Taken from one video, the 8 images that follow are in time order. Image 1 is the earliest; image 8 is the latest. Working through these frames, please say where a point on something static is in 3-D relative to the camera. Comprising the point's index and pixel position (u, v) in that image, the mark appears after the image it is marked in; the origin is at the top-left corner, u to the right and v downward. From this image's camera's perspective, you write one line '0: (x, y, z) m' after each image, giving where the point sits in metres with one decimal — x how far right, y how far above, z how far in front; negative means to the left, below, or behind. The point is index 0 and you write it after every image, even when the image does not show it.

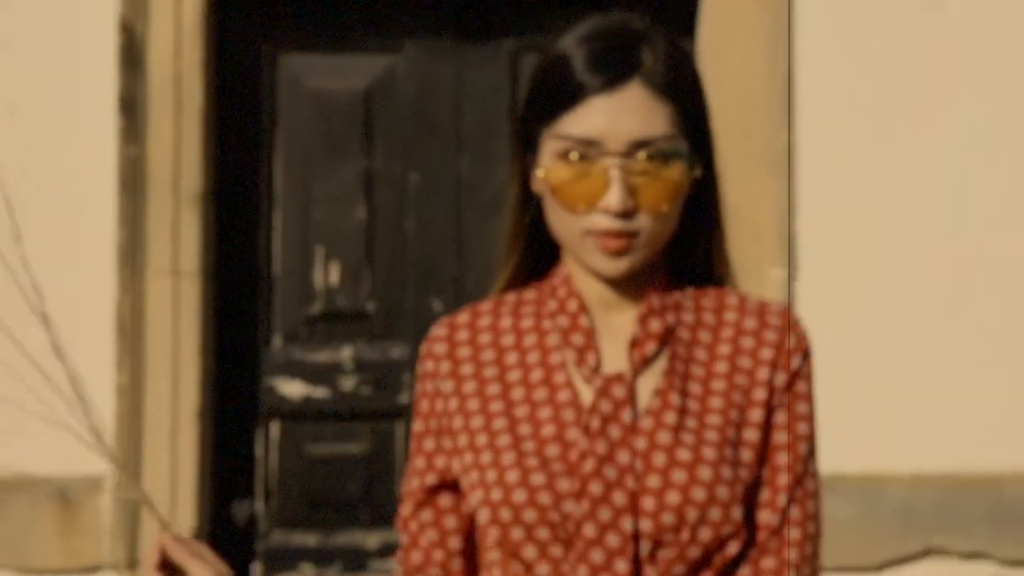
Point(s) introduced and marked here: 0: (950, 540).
0: (+0.7, -0.4, +3.1) m
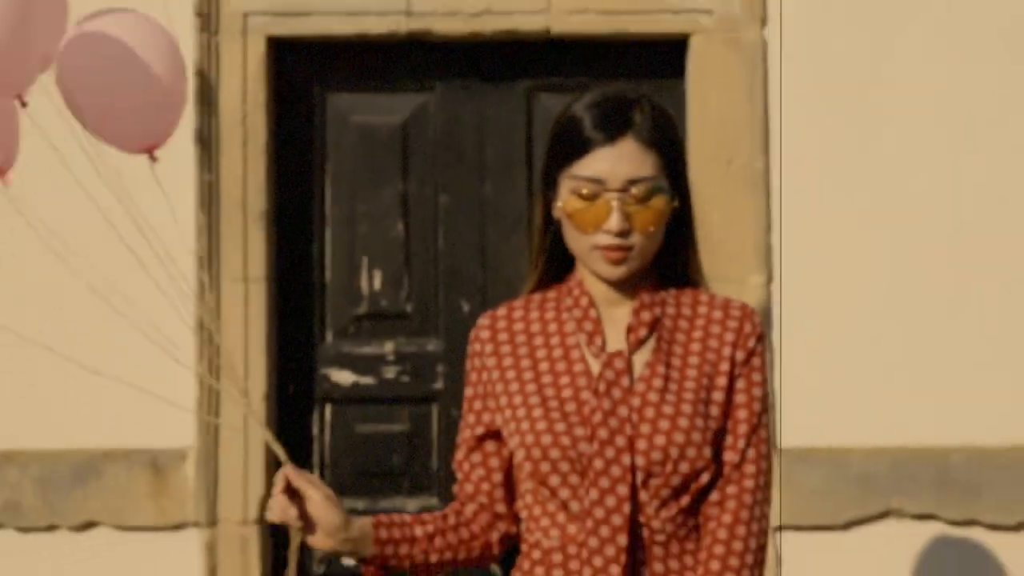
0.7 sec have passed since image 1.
0: (+0.8, -0.4, +3.7) m
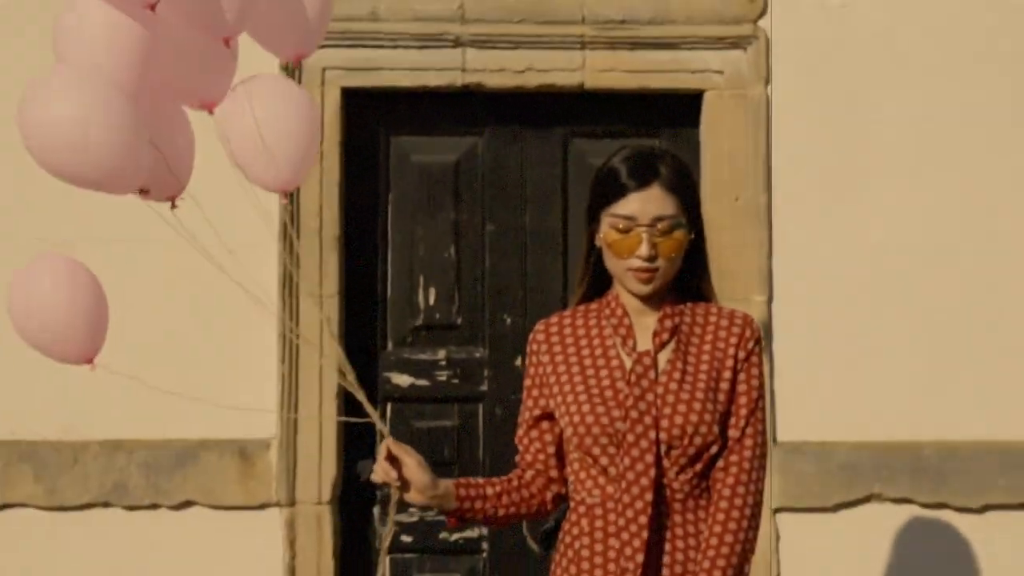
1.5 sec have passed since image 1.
0: (+0.9, -0.5, +4.3) m
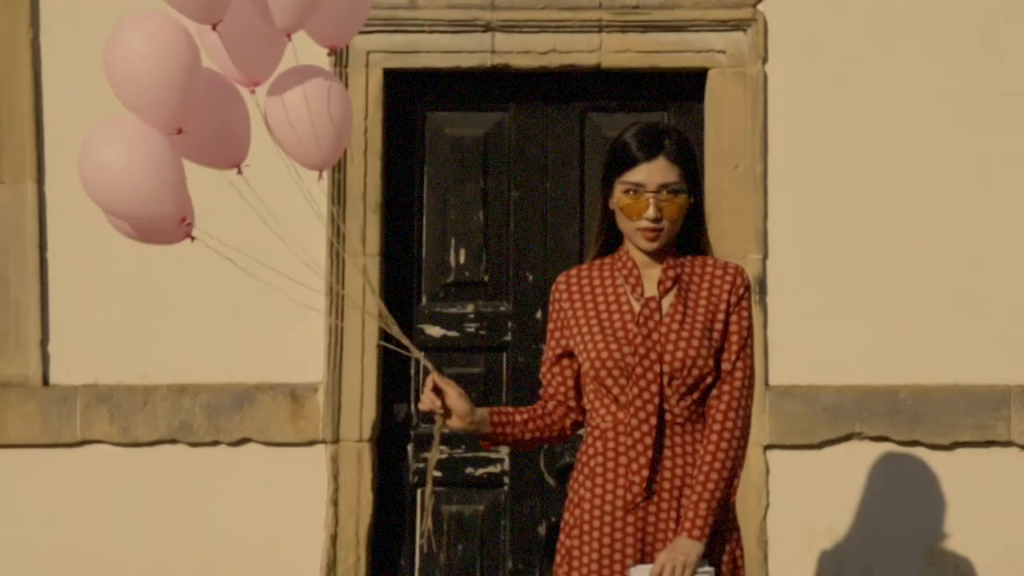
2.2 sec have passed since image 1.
0: (+0.9, -0.4, +4.8) m
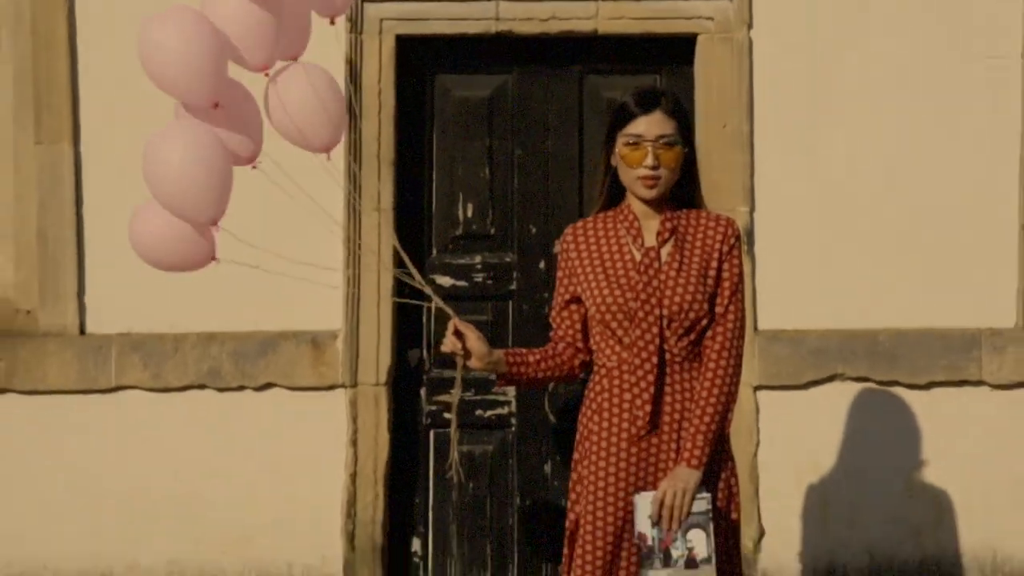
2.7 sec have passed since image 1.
0: (+0.9, -0.2, +5.2) m
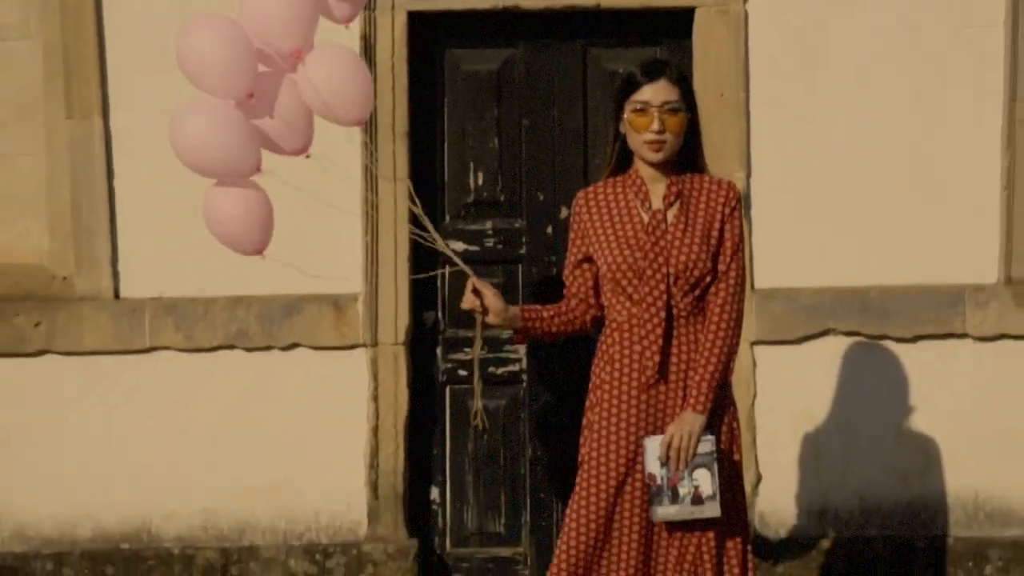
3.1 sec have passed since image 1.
0: (+1.0, -0.1, +5.5) m
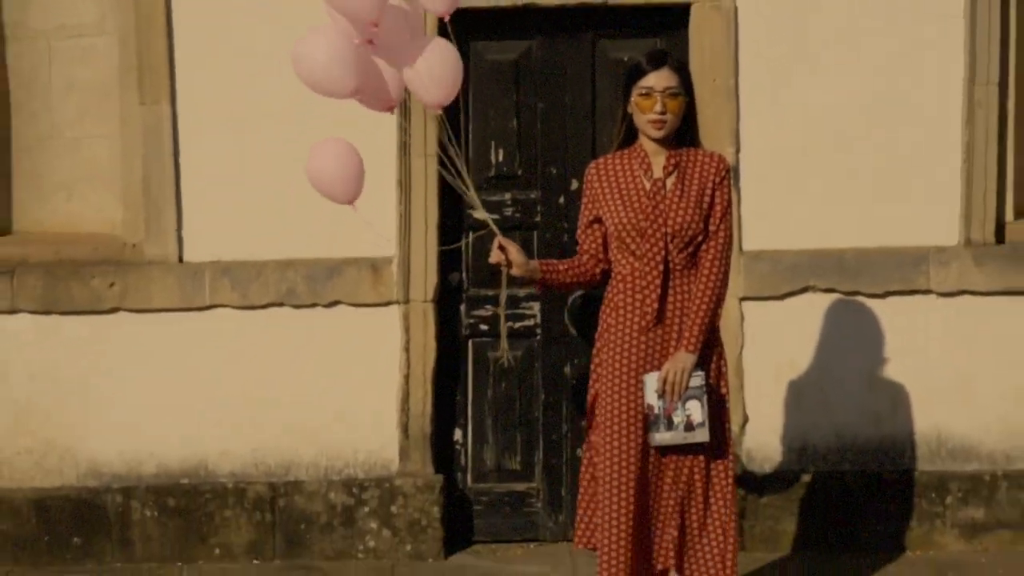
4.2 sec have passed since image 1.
0: (+1.0, 0.0, +6.2) m
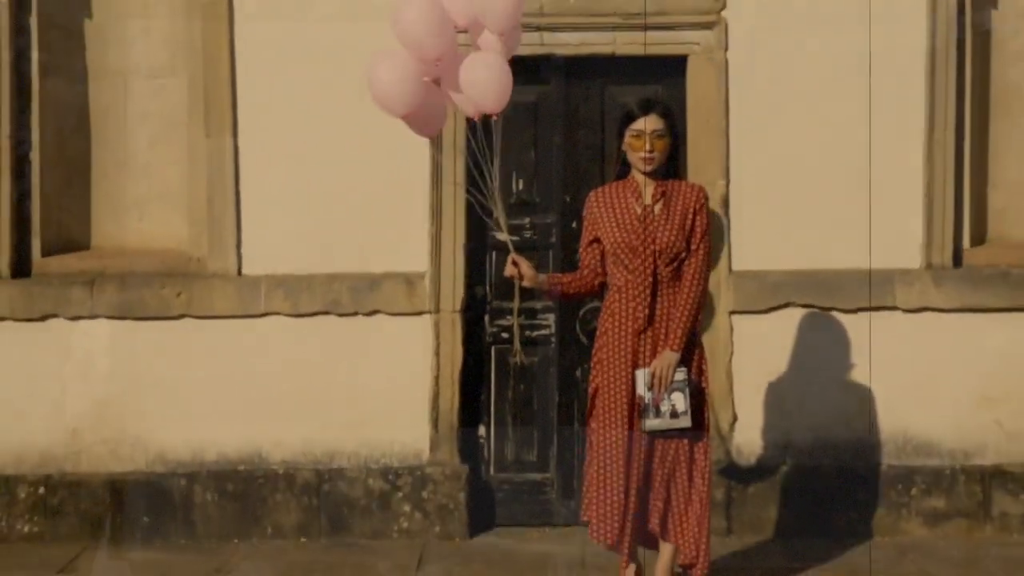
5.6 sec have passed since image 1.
0: (+1.1, 0.0, +7.1) m
